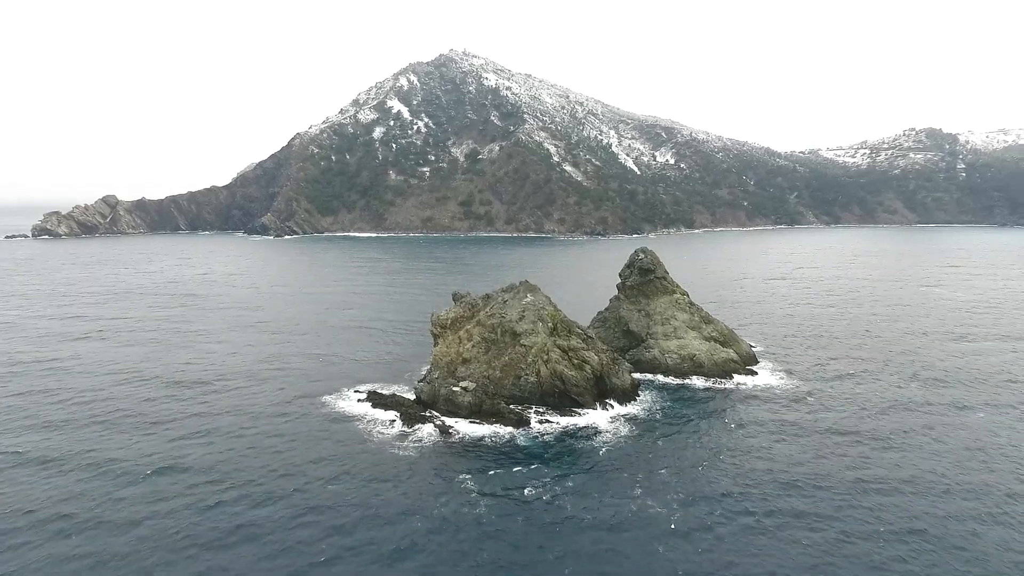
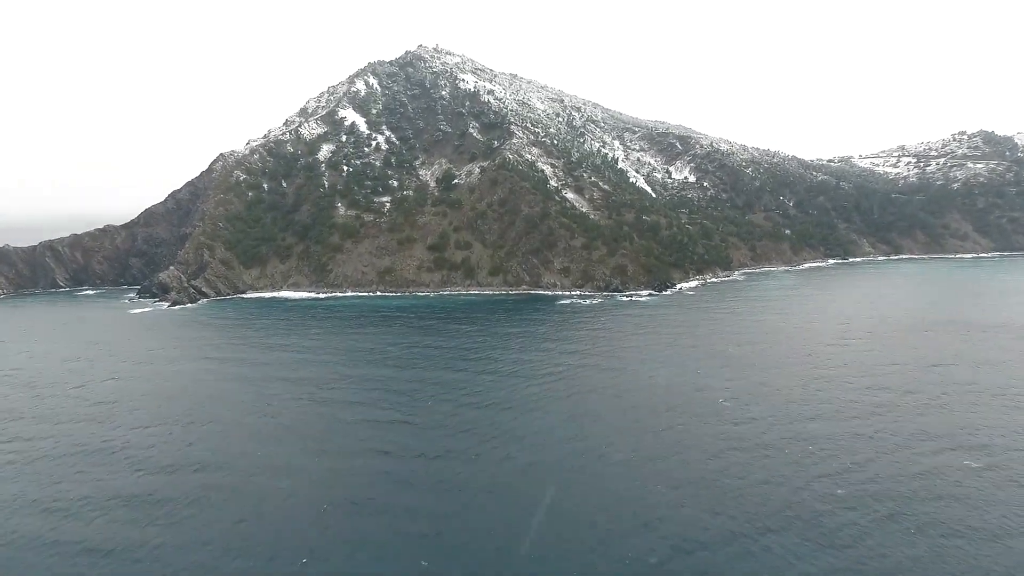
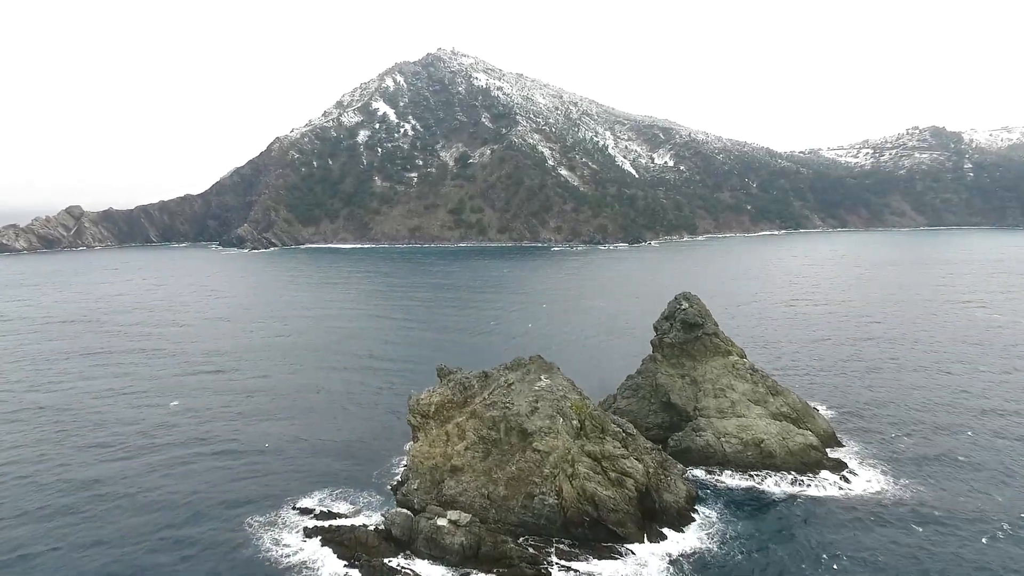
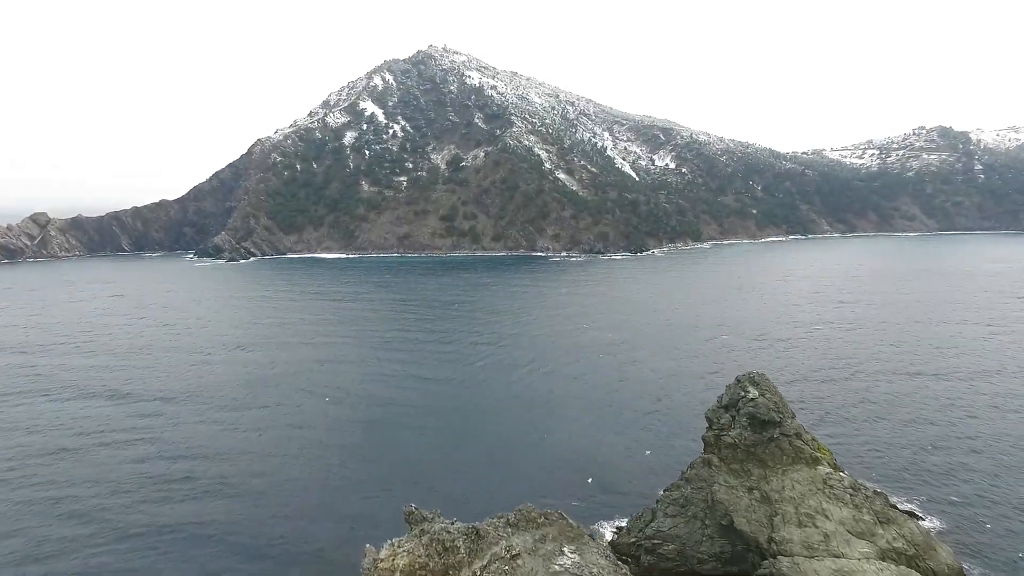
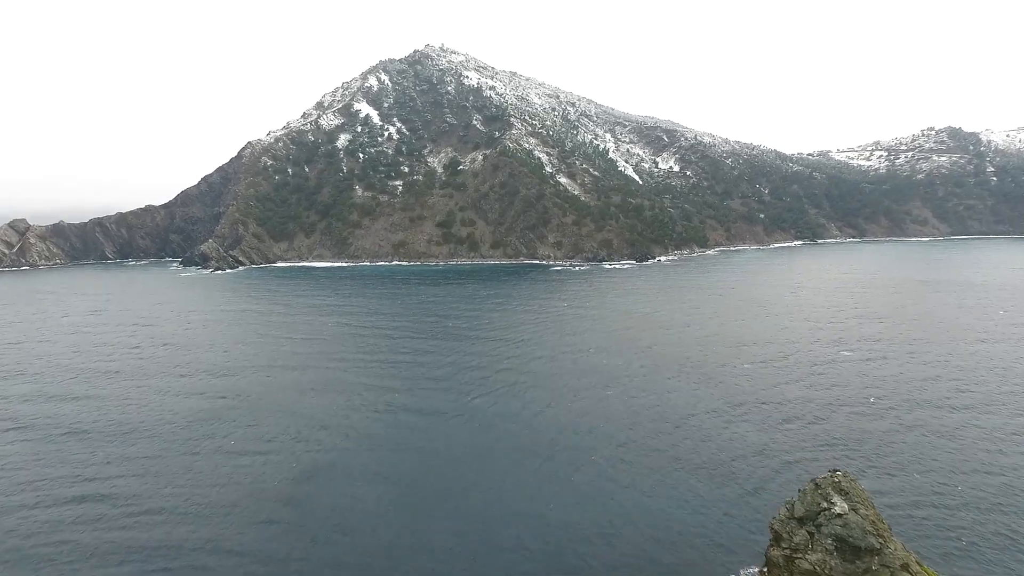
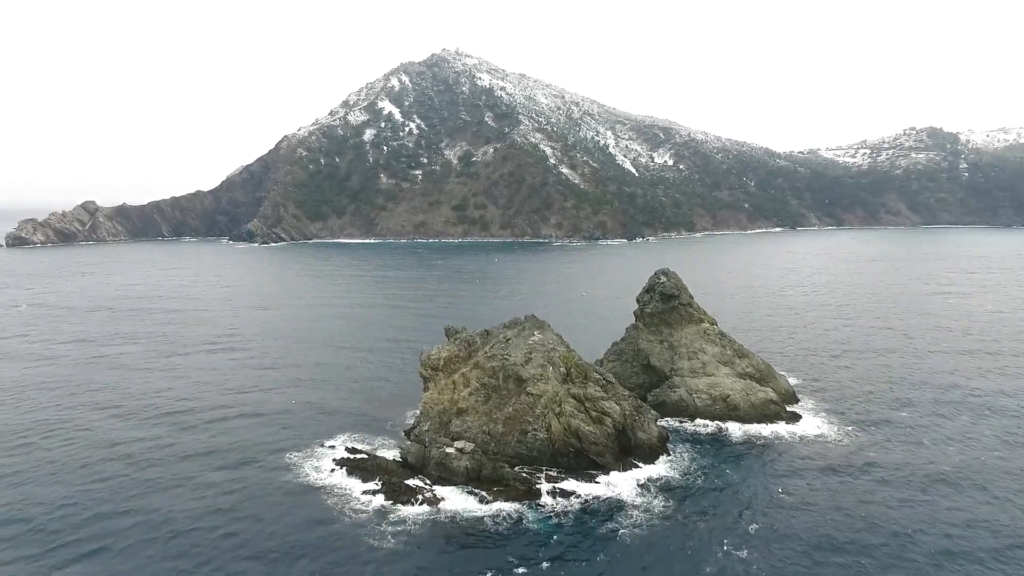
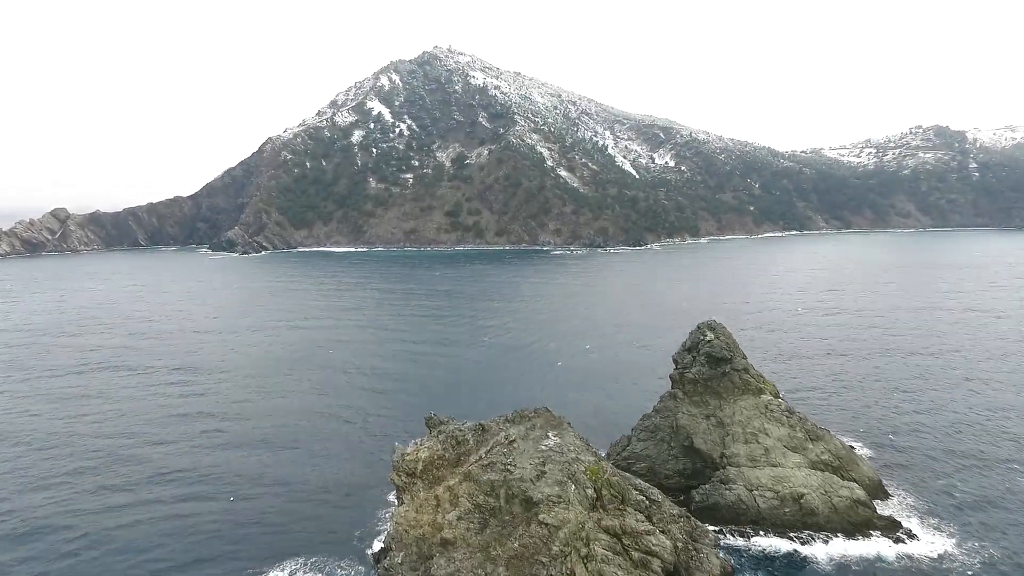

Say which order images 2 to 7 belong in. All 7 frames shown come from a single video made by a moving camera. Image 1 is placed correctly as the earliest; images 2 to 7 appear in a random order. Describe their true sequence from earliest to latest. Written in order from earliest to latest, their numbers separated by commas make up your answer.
6, 3, 7, 4, 5, 2
